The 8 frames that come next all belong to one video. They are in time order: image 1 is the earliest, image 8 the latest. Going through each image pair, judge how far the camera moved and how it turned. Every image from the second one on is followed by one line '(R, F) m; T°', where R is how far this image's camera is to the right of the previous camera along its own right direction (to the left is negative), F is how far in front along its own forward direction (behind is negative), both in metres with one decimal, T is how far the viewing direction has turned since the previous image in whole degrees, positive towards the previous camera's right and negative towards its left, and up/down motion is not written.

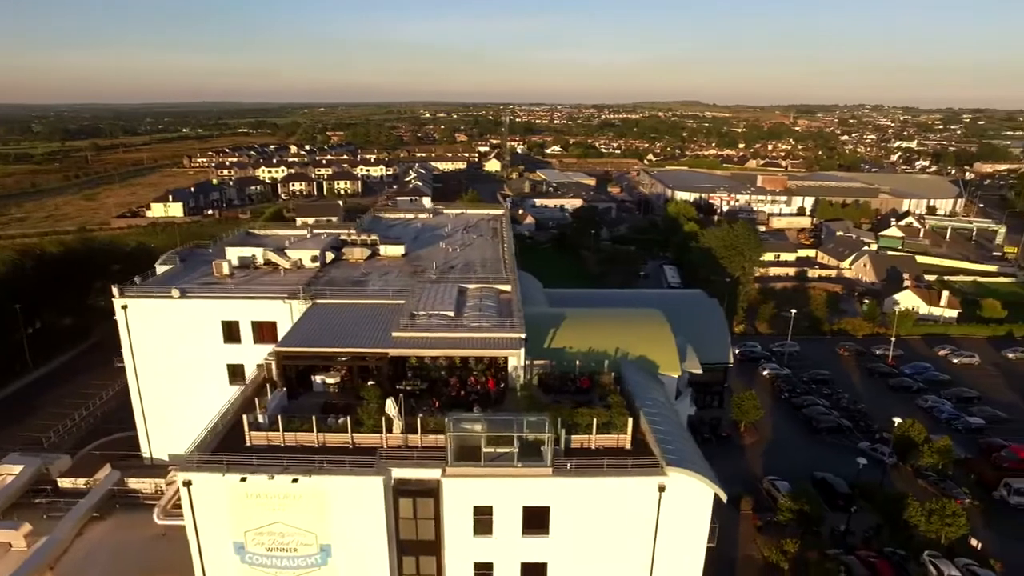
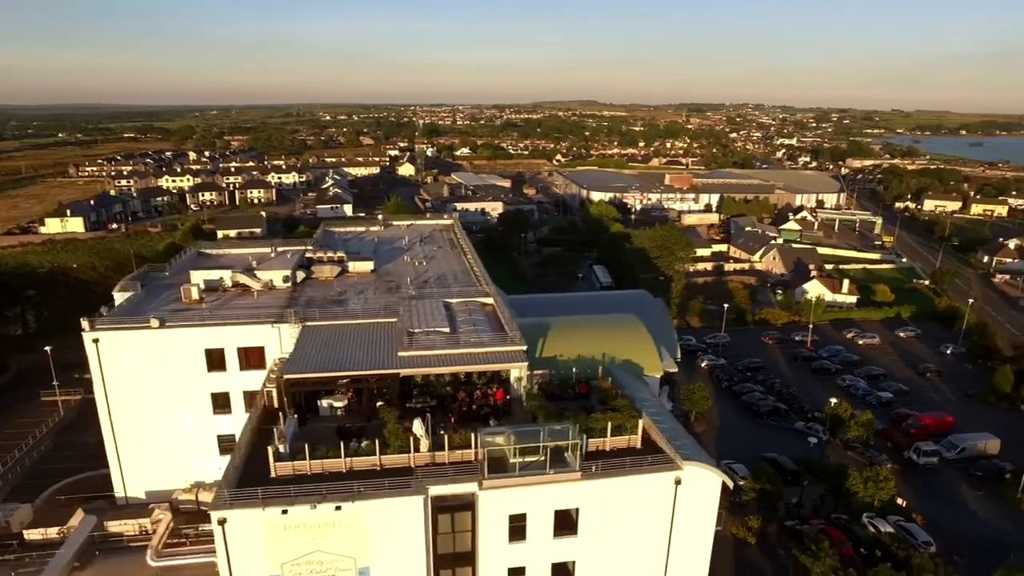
(-1.9, -0.4) m; +9°
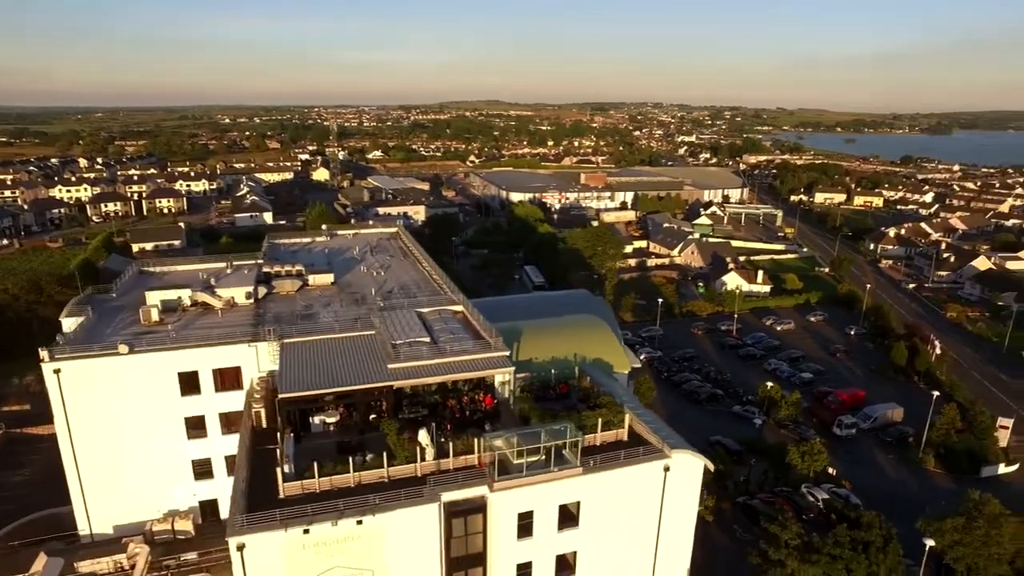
(-1.5, -0.4) m; +8°
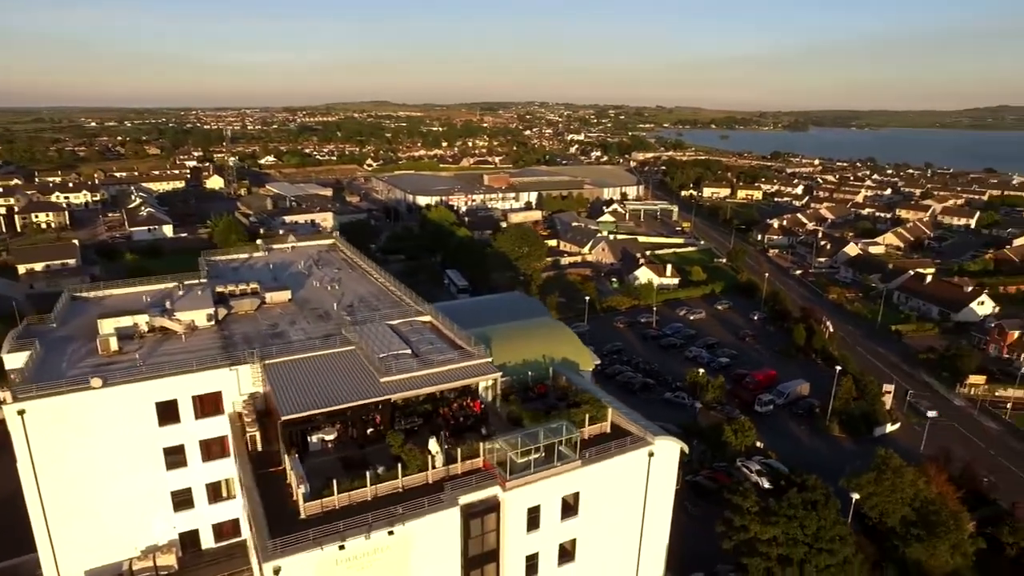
(-1.9, -0.6) m; +10°
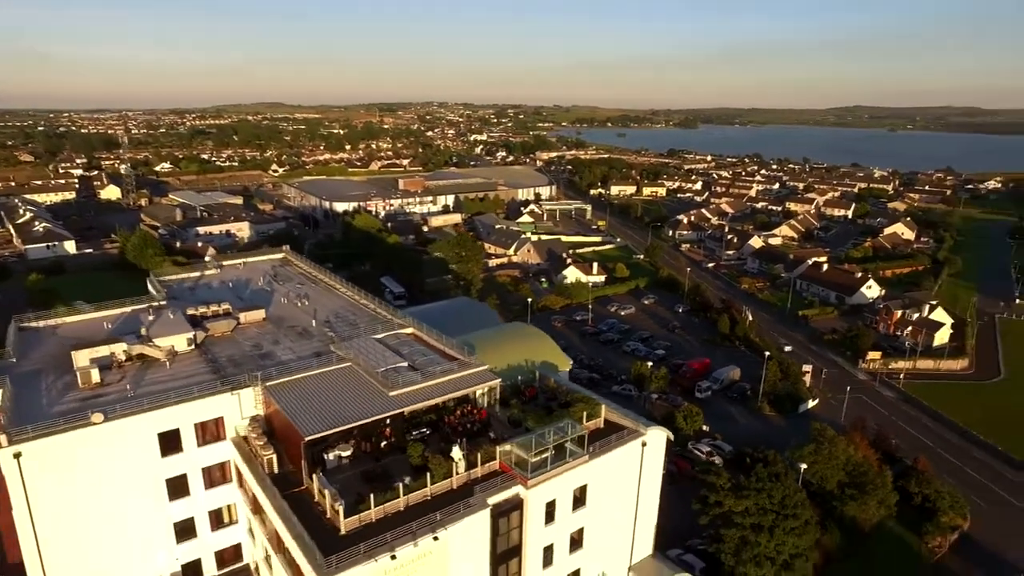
(-2.1, -0.6) m; +9°
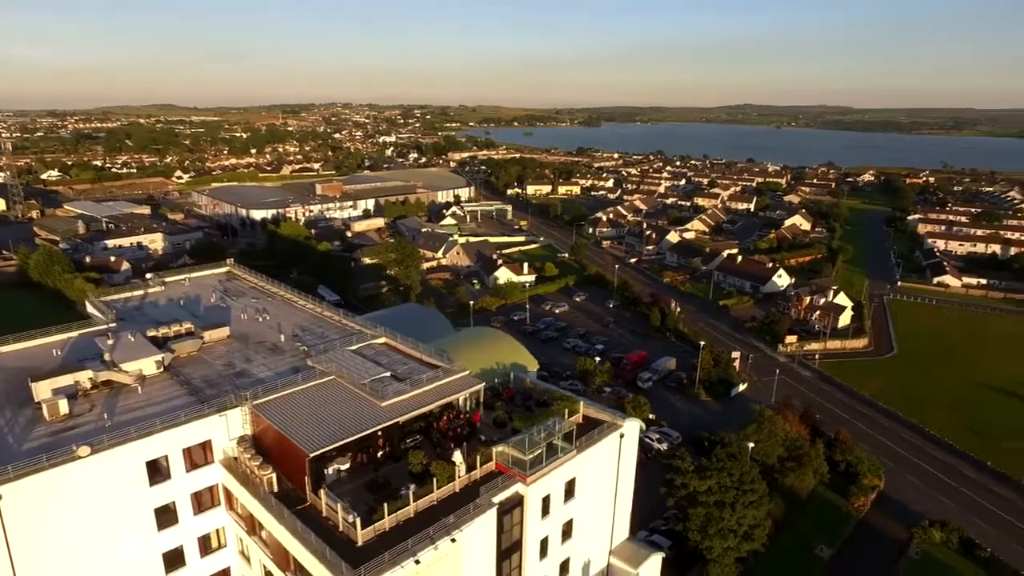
(-1.6, -0.4) m; +8°
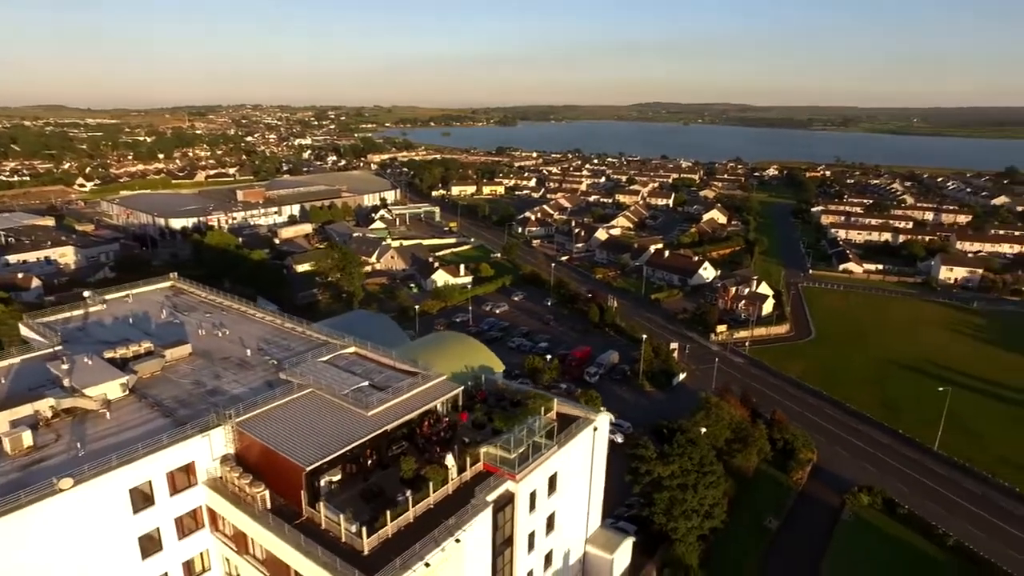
(-1.3, -0.4) m; +7°
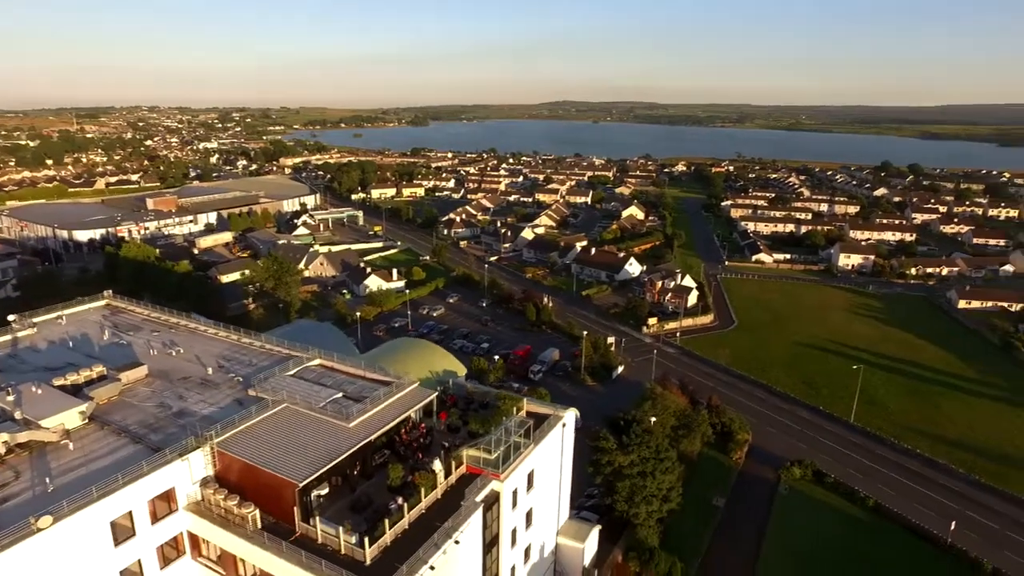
(-1.3, -0.4) m; +7°
